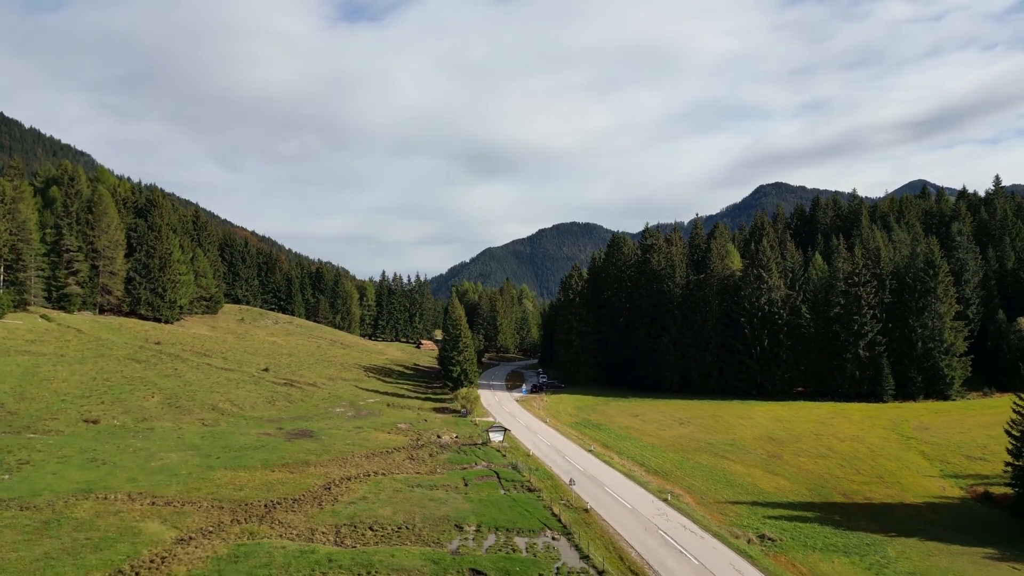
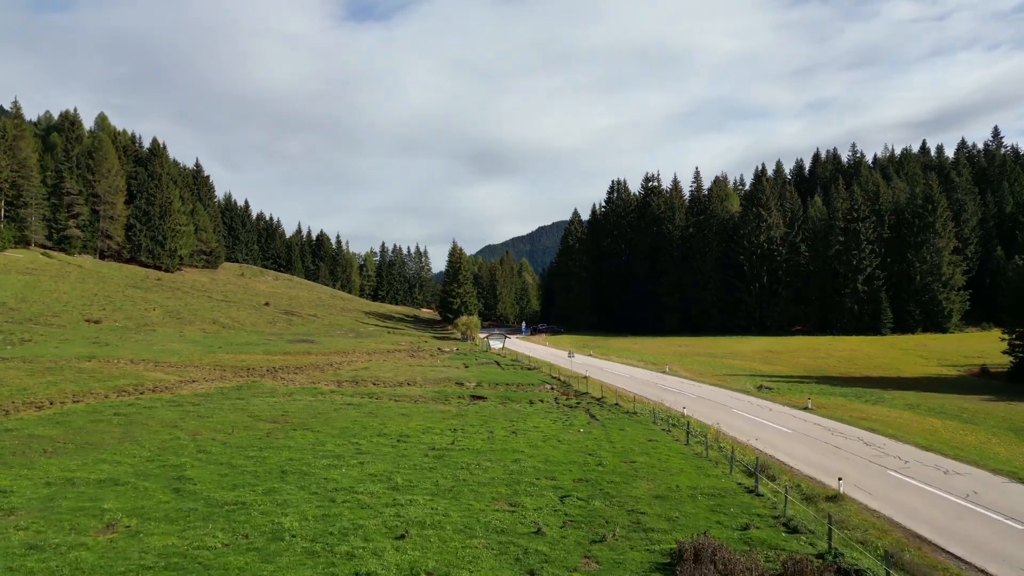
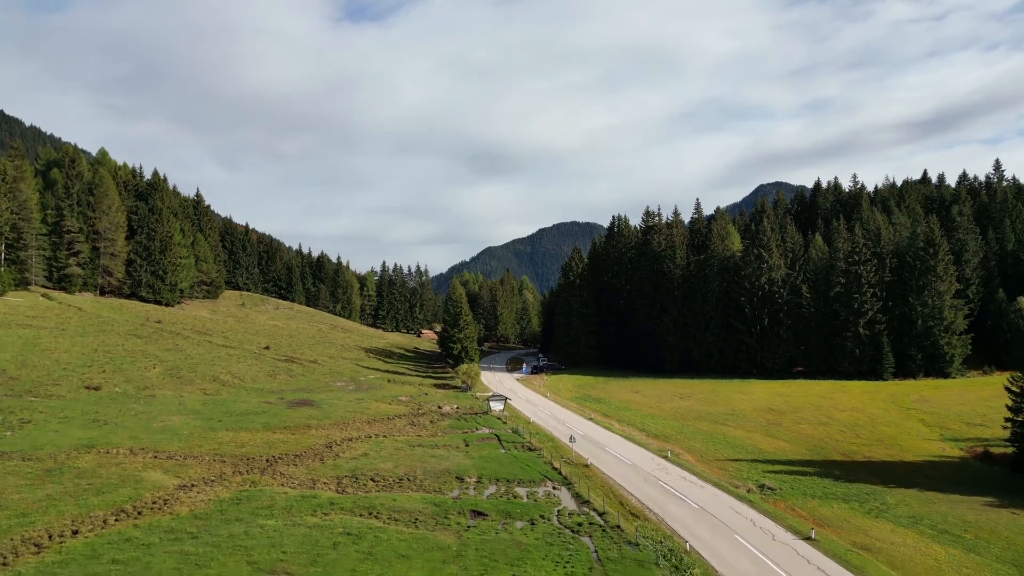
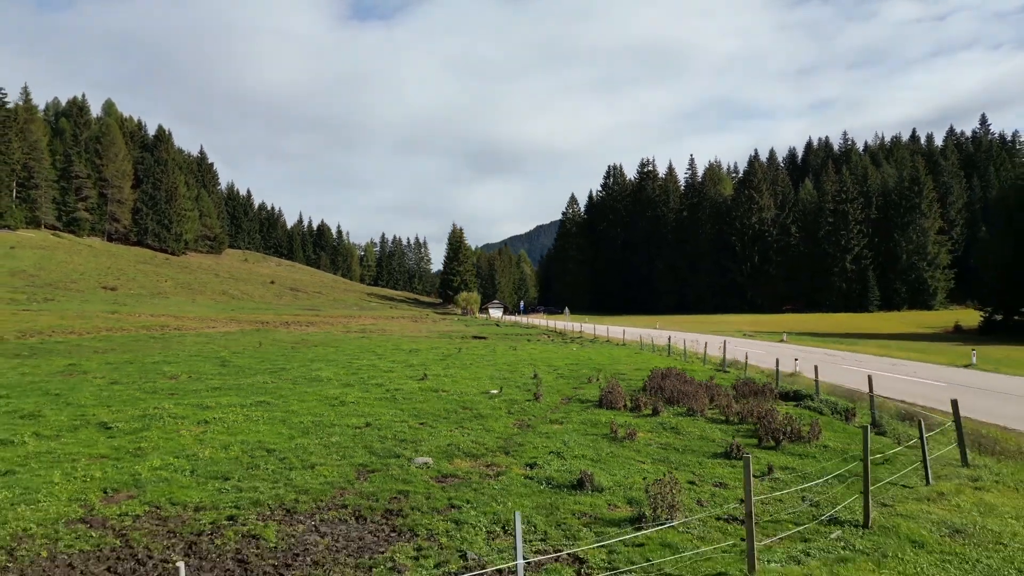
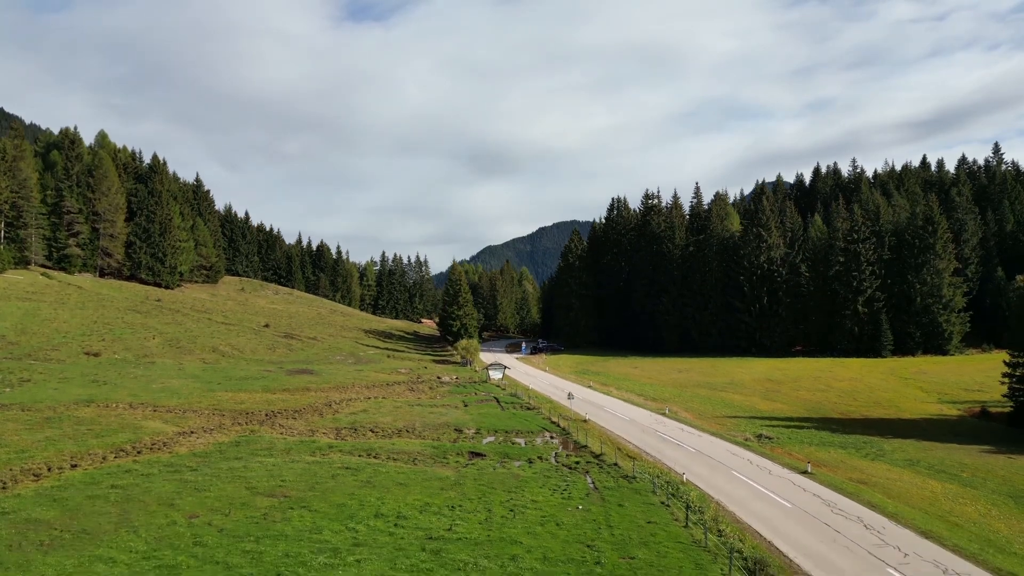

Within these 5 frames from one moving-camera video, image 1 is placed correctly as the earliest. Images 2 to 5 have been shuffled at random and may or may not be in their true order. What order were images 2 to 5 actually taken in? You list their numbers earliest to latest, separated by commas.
3, 5, 2, 4
